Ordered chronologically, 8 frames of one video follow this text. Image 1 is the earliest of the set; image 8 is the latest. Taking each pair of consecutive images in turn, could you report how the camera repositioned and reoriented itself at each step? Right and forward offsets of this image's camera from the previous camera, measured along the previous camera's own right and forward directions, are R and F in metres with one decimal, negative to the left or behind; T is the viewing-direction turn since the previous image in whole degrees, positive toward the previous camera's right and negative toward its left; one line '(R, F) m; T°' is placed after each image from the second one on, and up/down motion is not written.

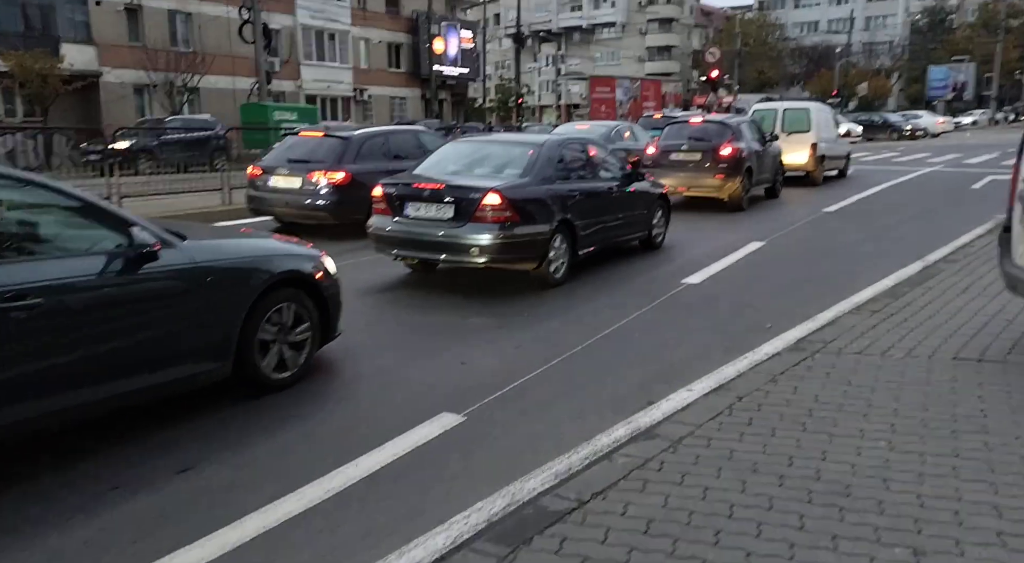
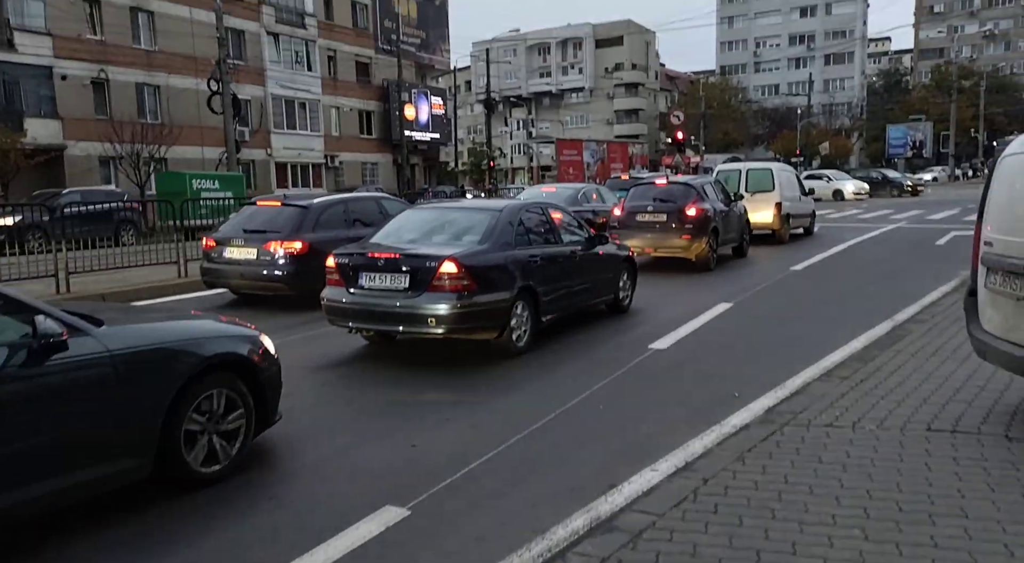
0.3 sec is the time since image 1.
(+0.2, +0.3) m; +2°
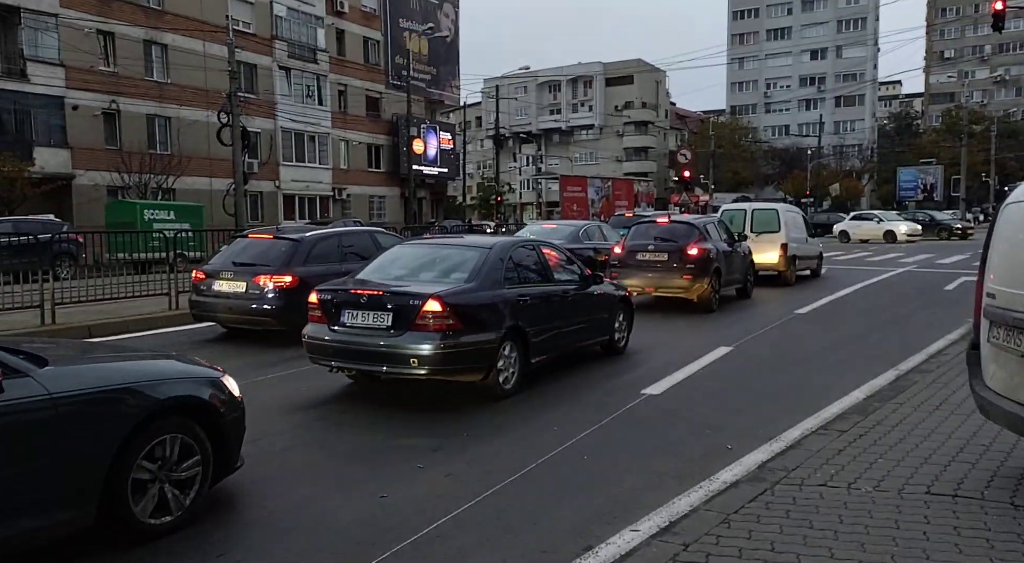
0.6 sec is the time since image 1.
(+0.2, +0.3) m; -1°
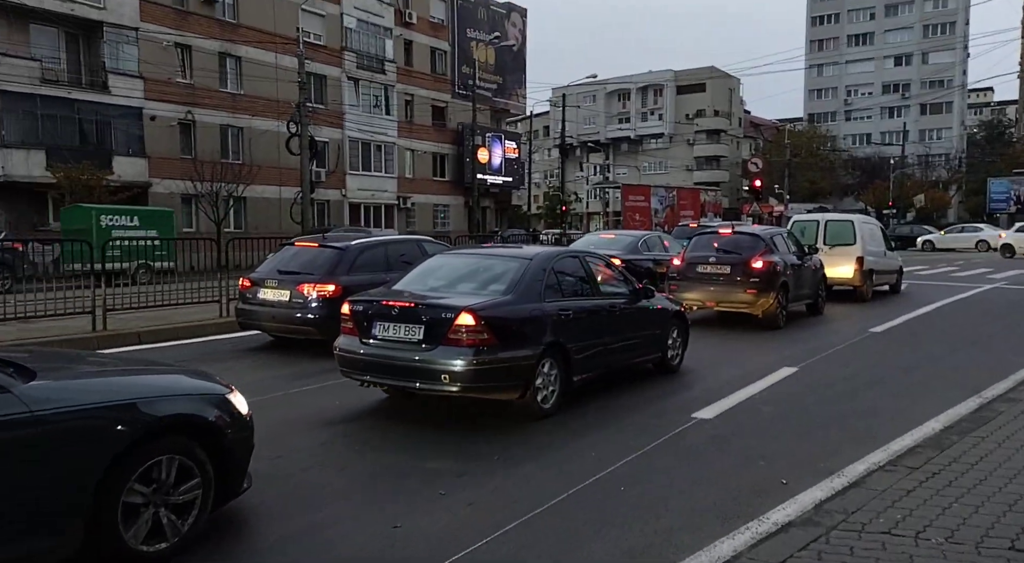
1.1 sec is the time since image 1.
(+0.3, +0.4) m; -5°
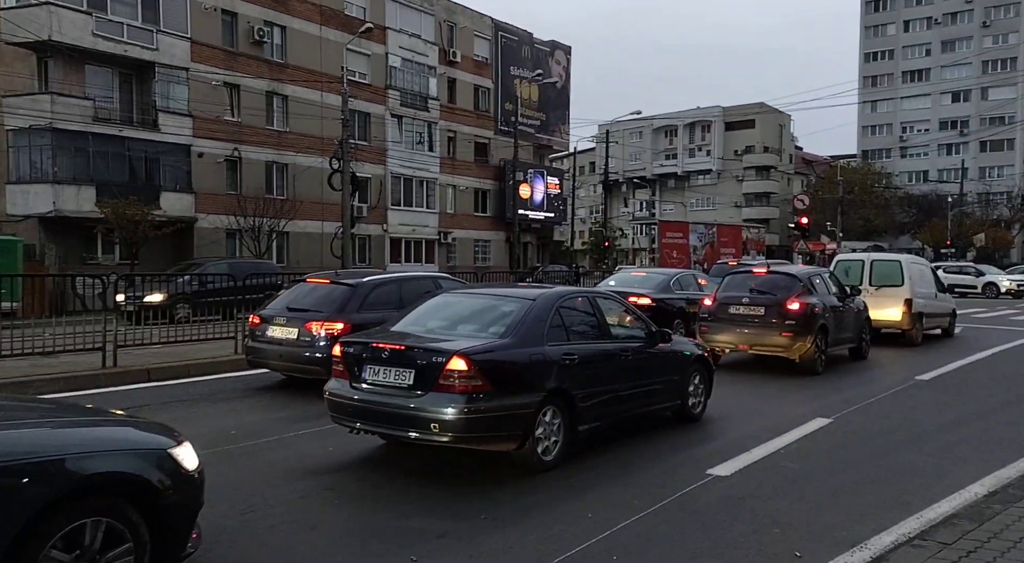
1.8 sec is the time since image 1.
(+0.4, +0.5) m; -3°
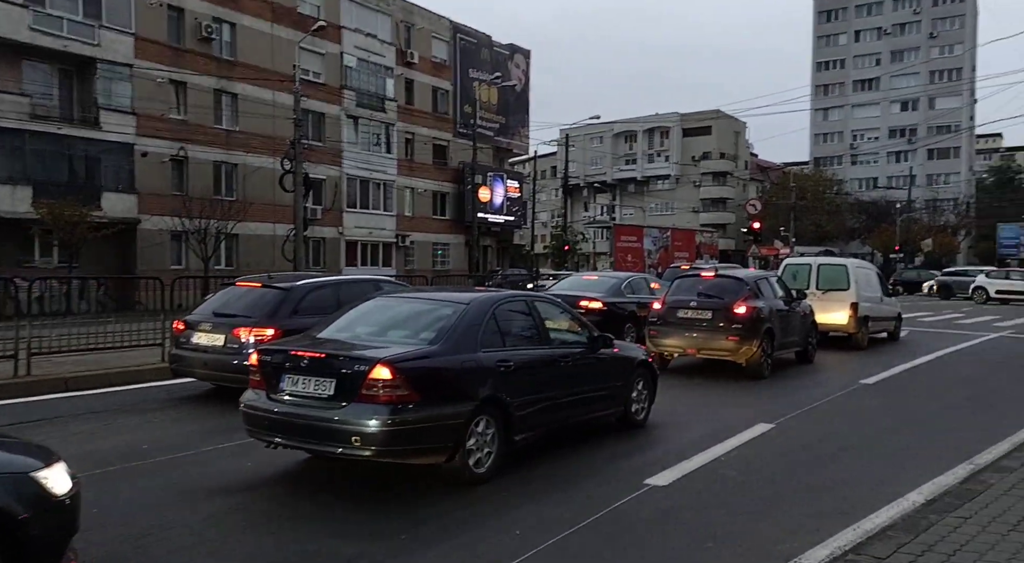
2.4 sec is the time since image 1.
(+0.3, +0.3) m; +3°
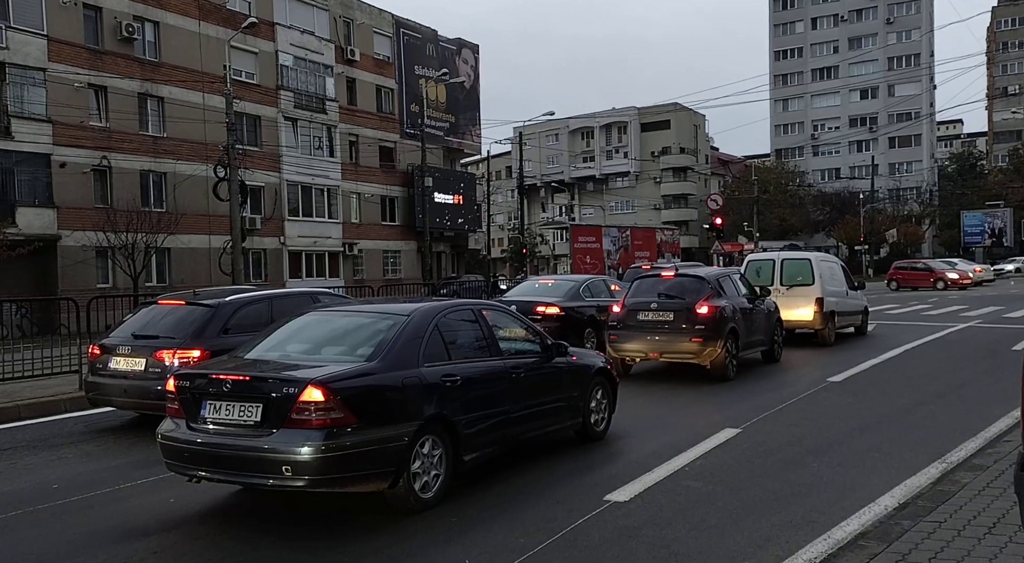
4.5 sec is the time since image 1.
(+0.2, +0.7) m; +3°
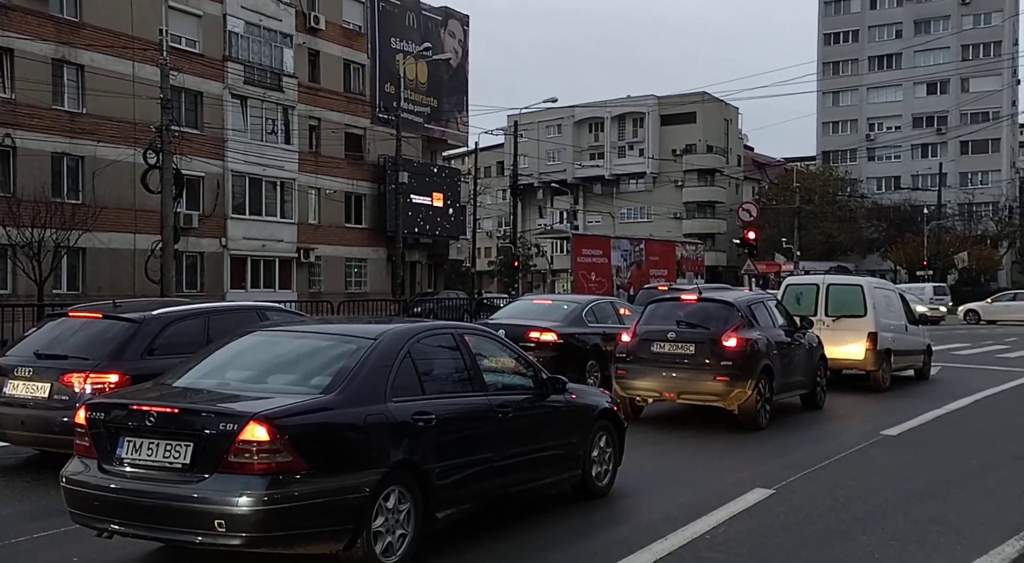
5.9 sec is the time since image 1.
(+0.2, +1.8) m; 0°
